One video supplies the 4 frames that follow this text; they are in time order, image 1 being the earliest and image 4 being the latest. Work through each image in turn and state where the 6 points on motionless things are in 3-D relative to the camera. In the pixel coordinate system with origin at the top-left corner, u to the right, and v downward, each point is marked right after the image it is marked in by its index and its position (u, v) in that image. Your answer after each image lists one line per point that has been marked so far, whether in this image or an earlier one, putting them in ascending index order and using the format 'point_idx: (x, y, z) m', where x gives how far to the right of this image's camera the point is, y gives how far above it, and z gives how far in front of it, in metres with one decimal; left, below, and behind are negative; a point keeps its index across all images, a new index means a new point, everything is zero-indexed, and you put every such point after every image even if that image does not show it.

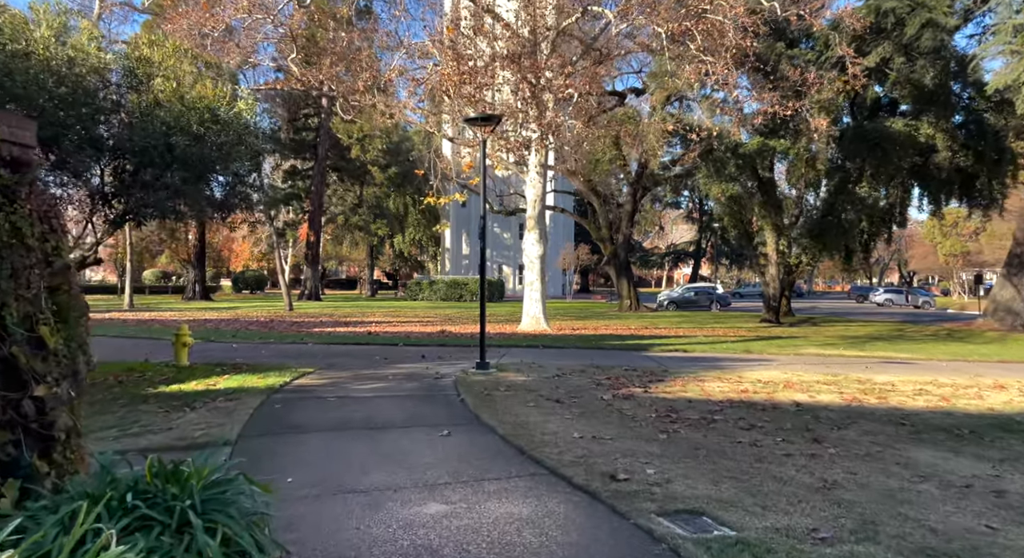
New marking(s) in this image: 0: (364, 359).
0: (-2.5, -1.4, +16.1) m
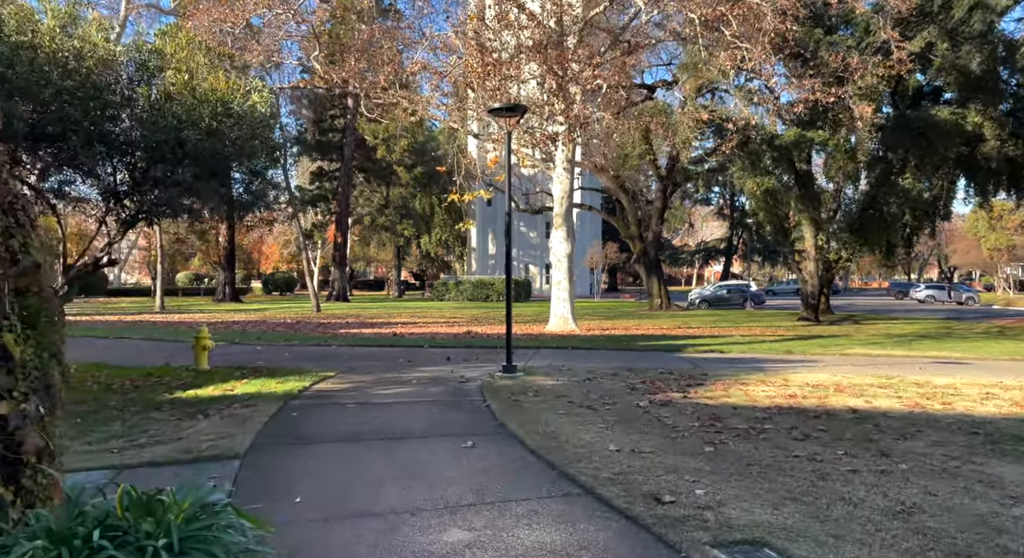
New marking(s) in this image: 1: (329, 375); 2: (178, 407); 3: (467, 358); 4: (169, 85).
0: (-2.0, -1.4, +15.5) m
1: (-2.6, -1.4, +13.4) m
2: (-3.8, -1.5, +10.8) m
3: (-0.8, -1.4, +16.2) m
4: (-4.2, +2.4, +11.6) m
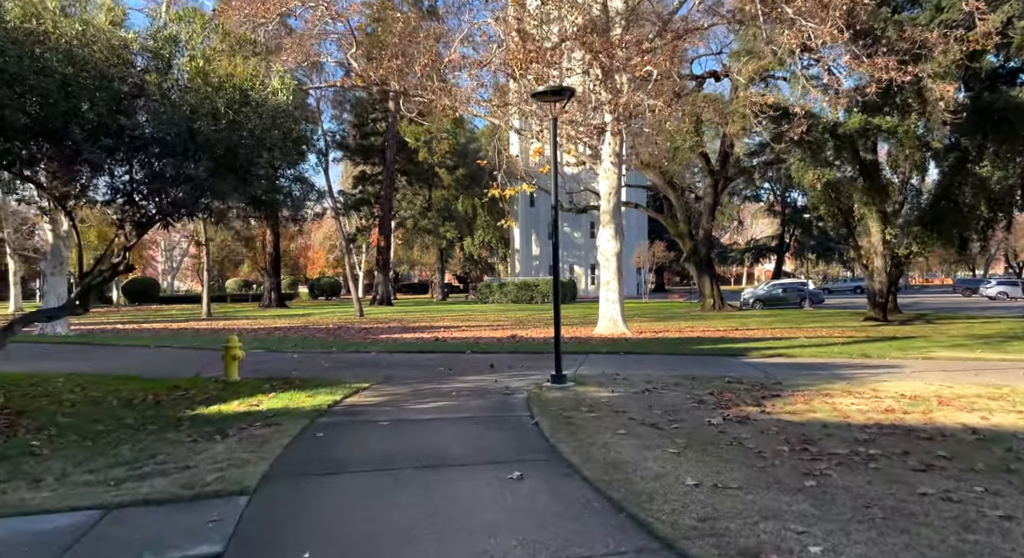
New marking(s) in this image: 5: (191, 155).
0: (-1.3, -1.4, +14.5) m
1: (-2.0, -1.4, +12.4) m
2: (-3.3, -1.5, +9.8) m
3: (0.0, -1.4, +15.1) m
4: (-3.7, +2.3, +10.6) m
5: (-3.4, +1.3, +10.0) m
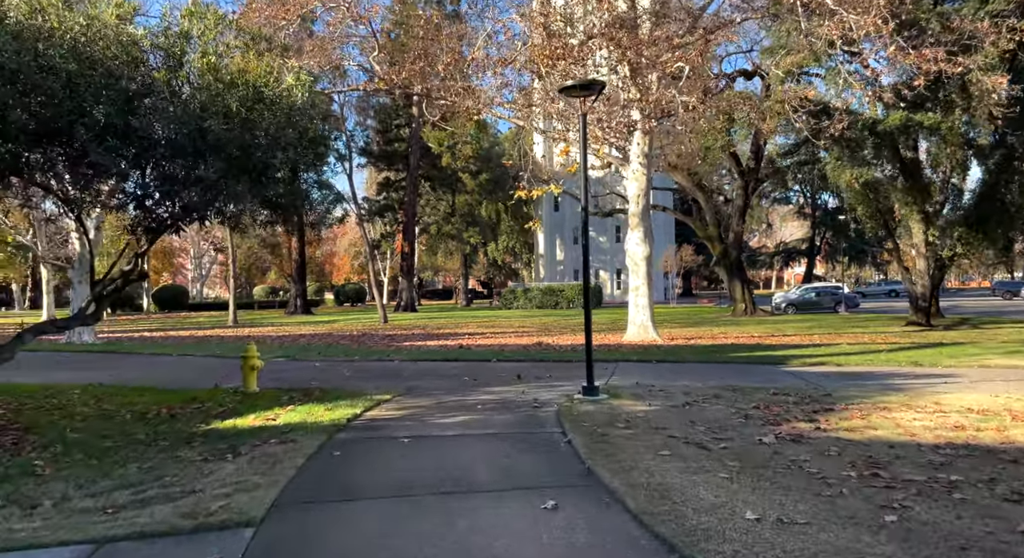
0: (-0.9, -1.5, +13.9) m
1: (-1.6, -1.5, +11.8) m
2: (-3.0, -1.6, +9.3) m
3: (+0.5, -1.5, +14.5) m
4: (-3.4, +2.2, +10.1) m
5: (-3.1, +1.2, +9.4) m
